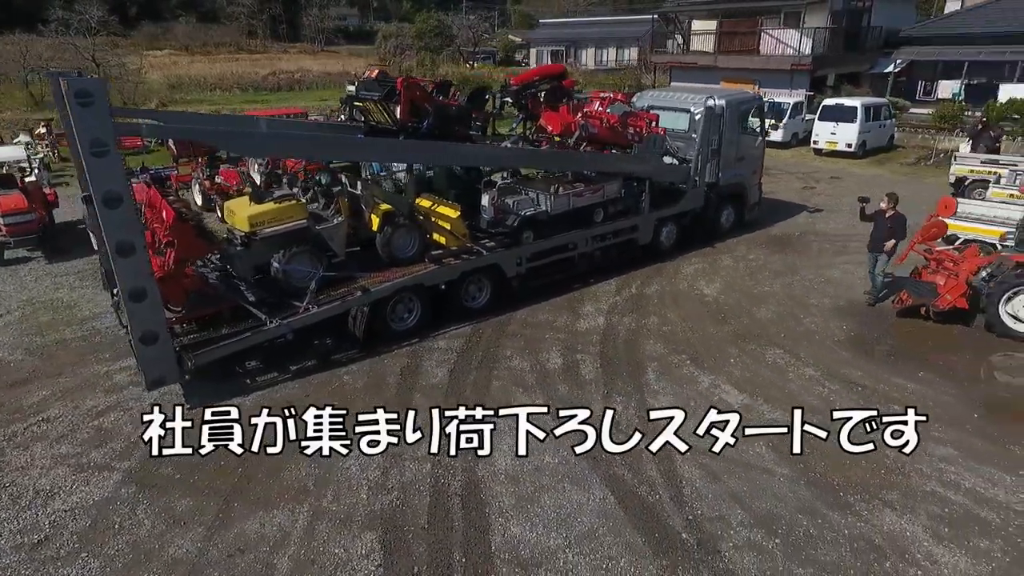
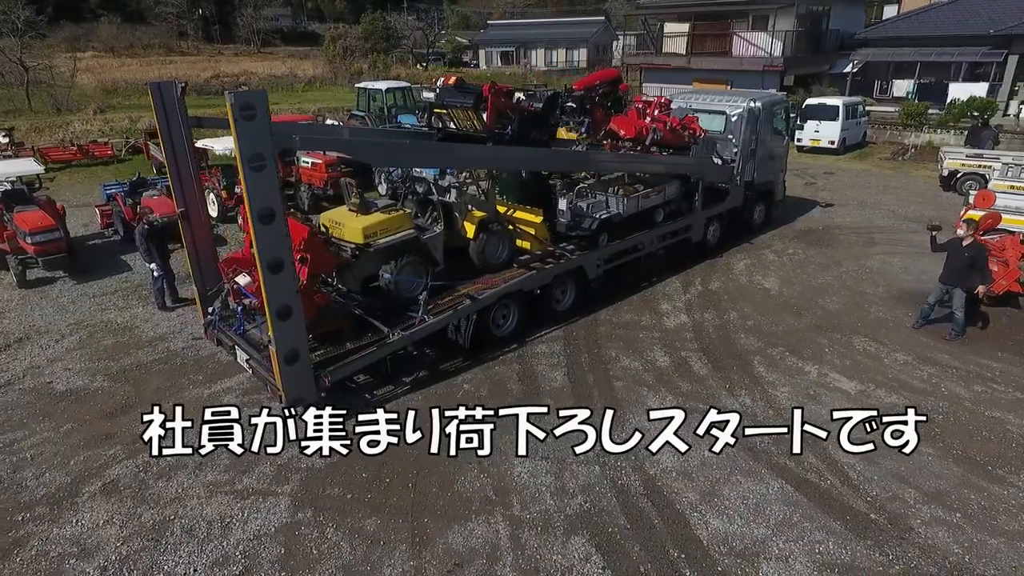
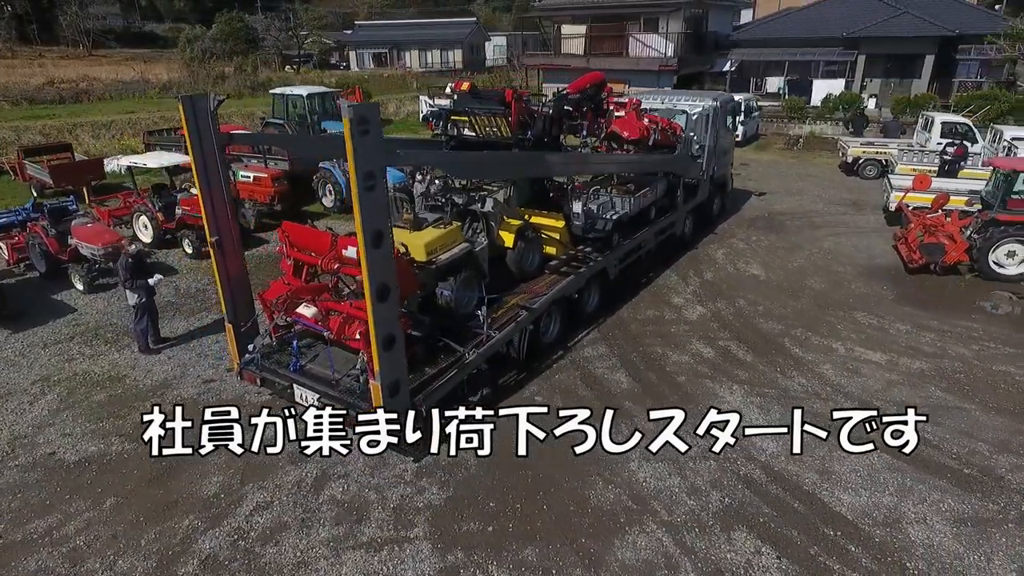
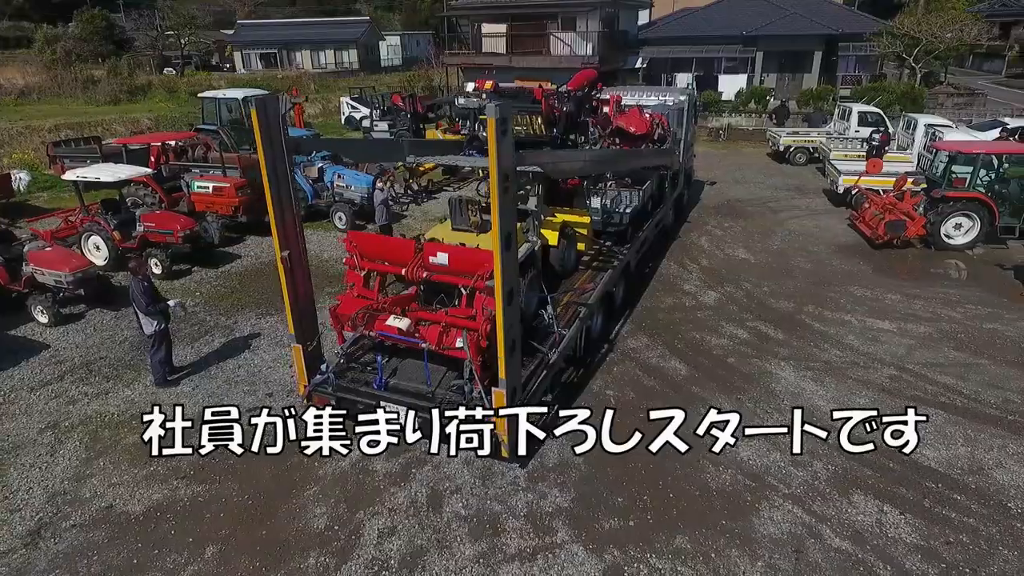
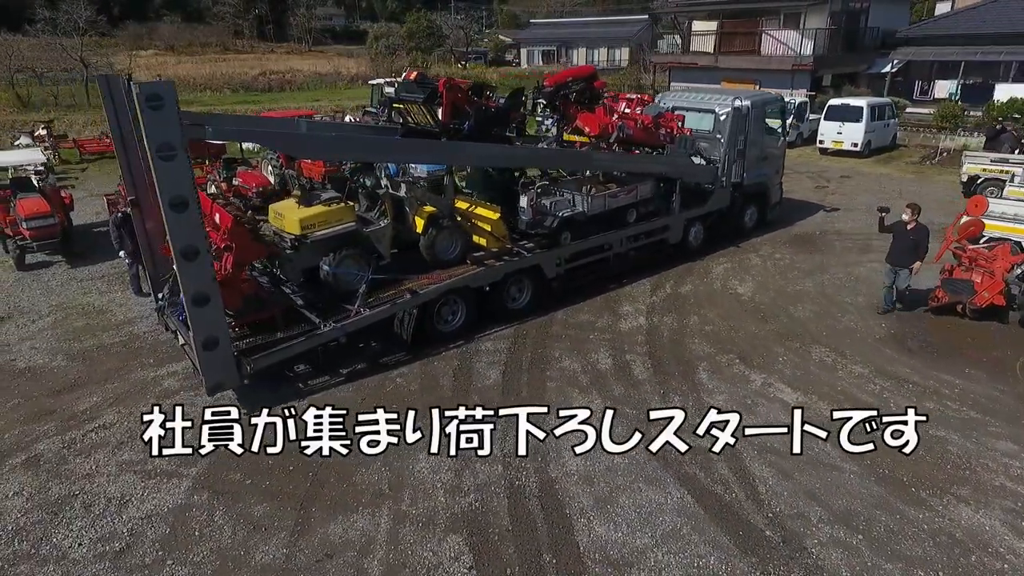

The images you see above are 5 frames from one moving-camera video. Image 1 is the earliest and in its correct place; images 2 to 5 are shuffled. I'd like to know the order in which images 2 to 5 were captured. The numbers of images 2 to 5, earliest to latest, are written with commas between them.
5, 2, 3, 4
